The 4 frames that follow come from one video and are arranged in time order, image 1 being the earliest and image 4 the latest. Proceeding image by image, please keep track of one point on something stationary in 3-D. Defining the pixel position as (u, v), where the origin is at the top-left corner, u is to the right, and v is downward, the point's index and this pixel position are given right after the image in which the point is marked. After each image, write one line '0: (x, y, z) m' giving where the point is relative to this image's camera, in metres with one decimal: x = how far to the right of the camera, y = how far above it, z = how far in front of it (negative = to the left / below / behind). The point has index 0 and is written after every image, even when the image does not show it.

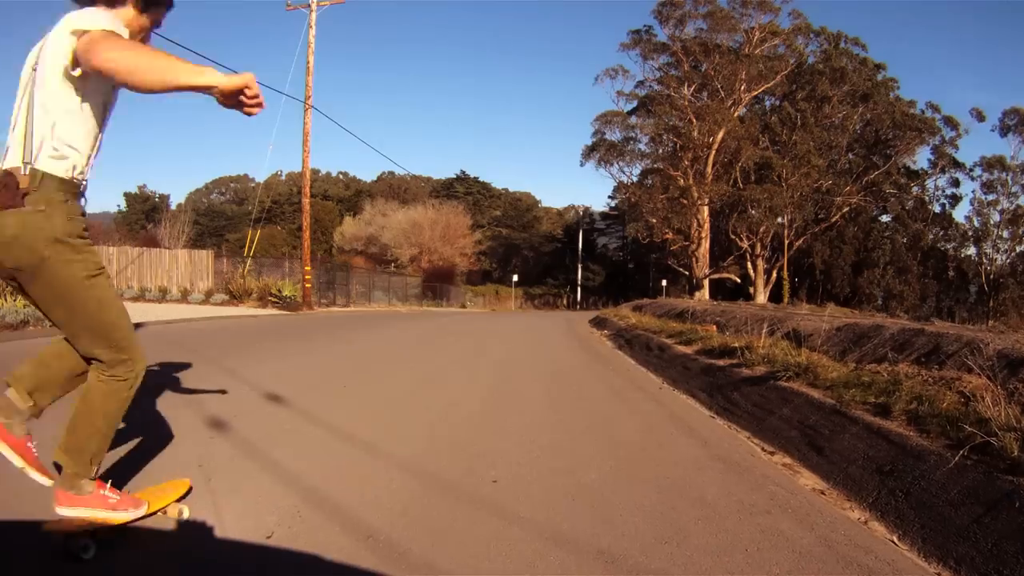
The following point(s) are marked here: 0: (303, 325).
0: (-4.5, -0.9, +16.9) m
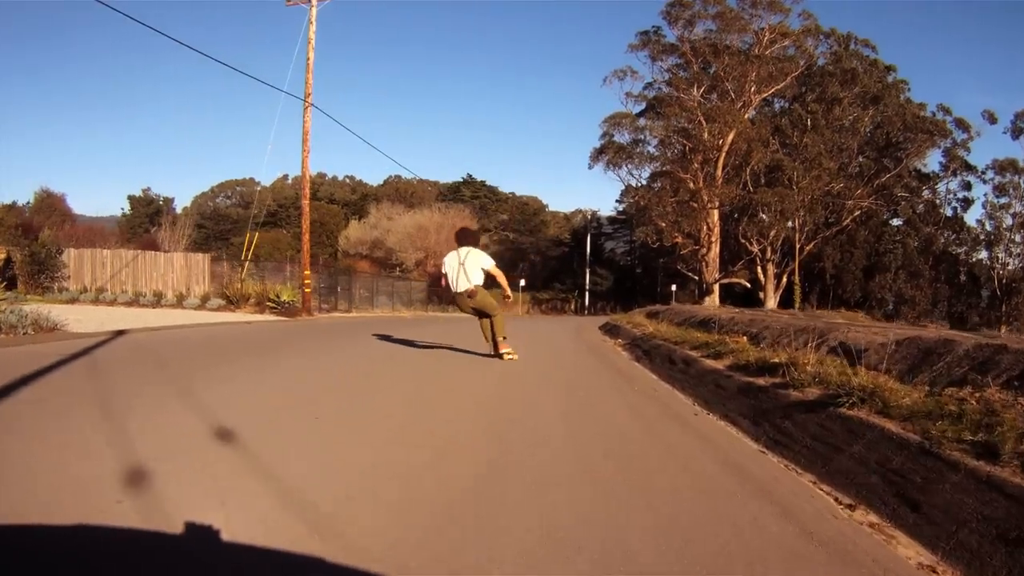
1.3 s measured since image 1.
0: (-4.4, -0.9, +16.5) m
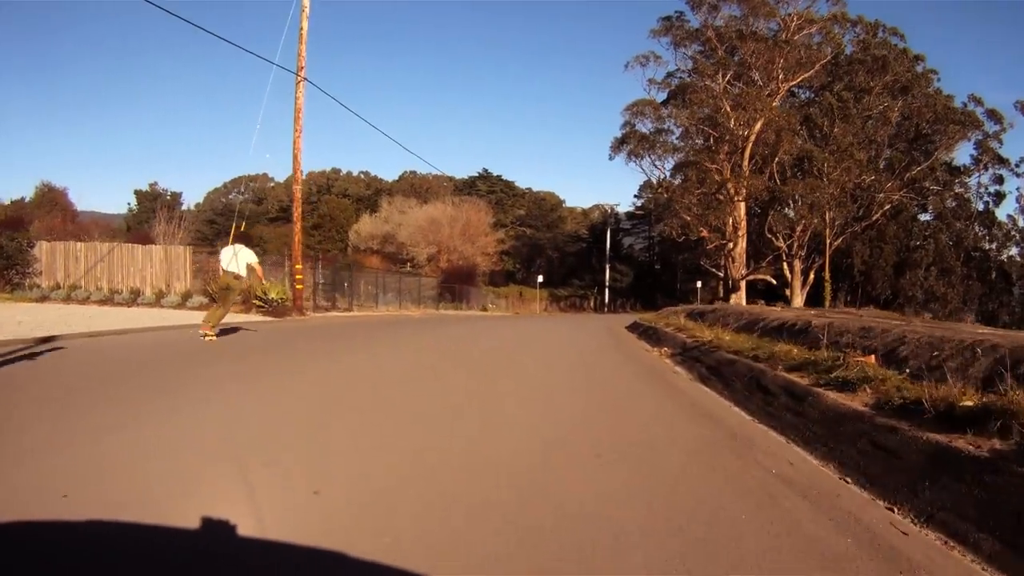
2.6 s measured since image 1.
0: (-4.1, -0.9, +15.3) m
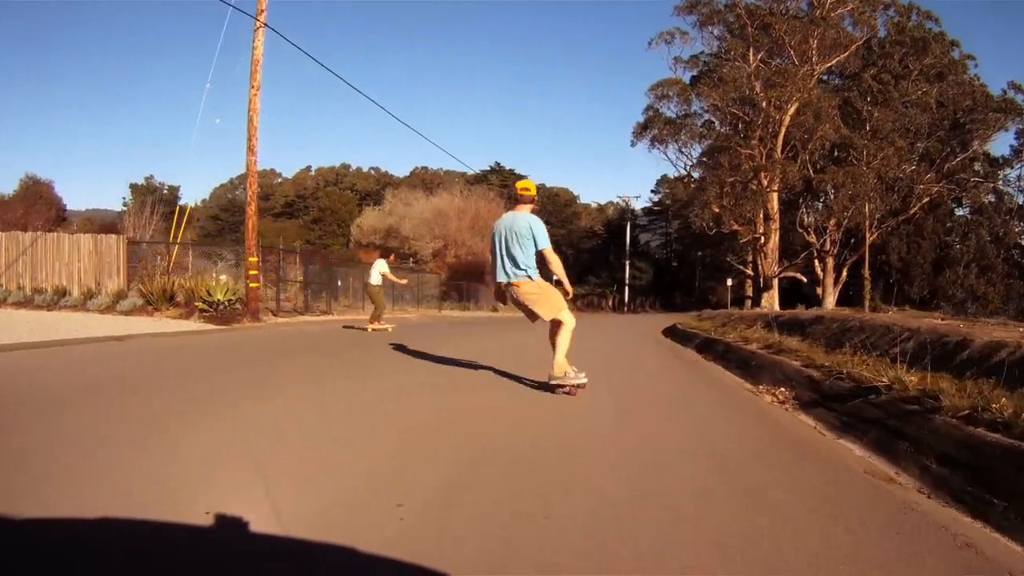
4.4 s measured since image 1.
0: (-3.8, -0.9, +13.2) m
